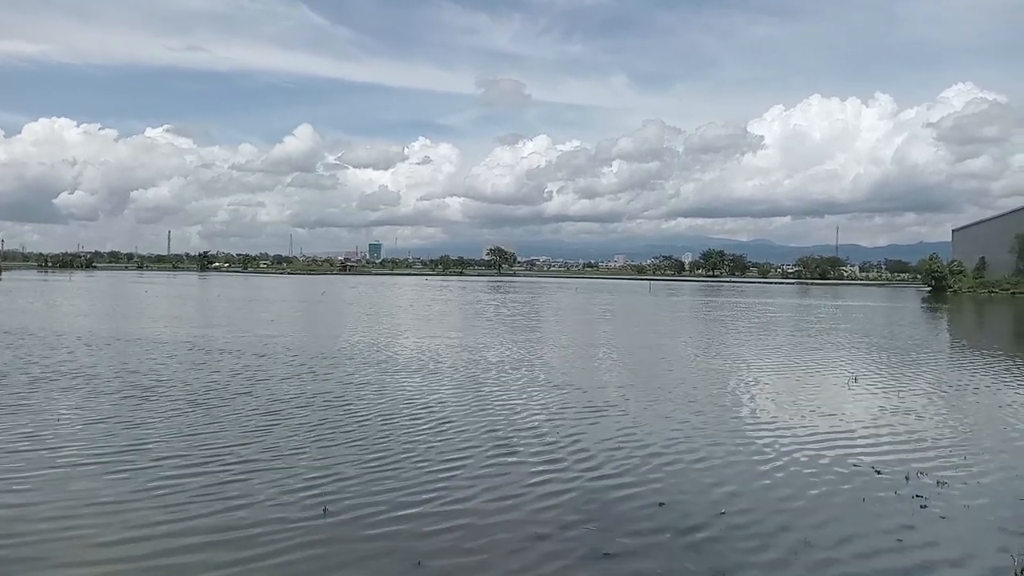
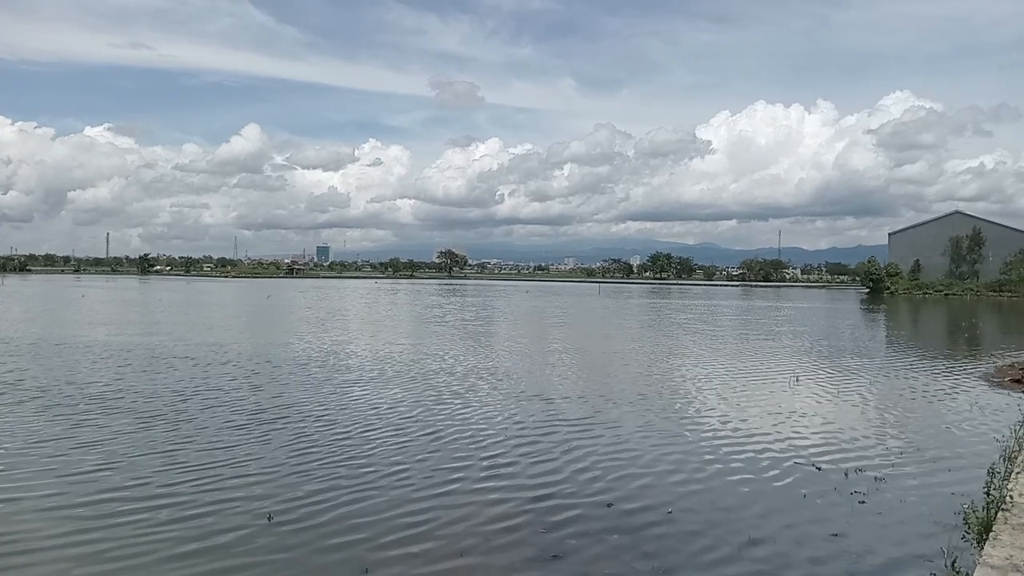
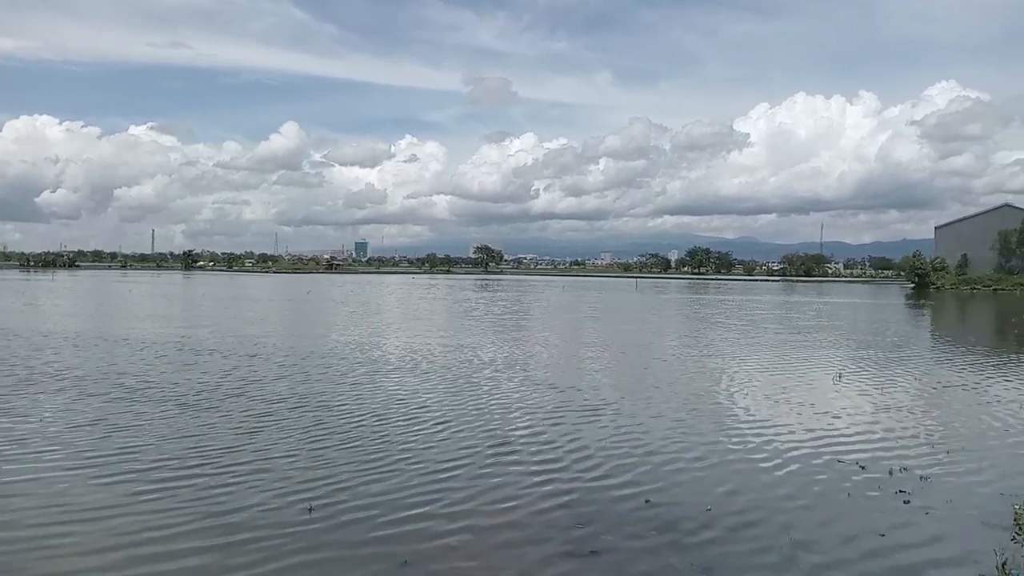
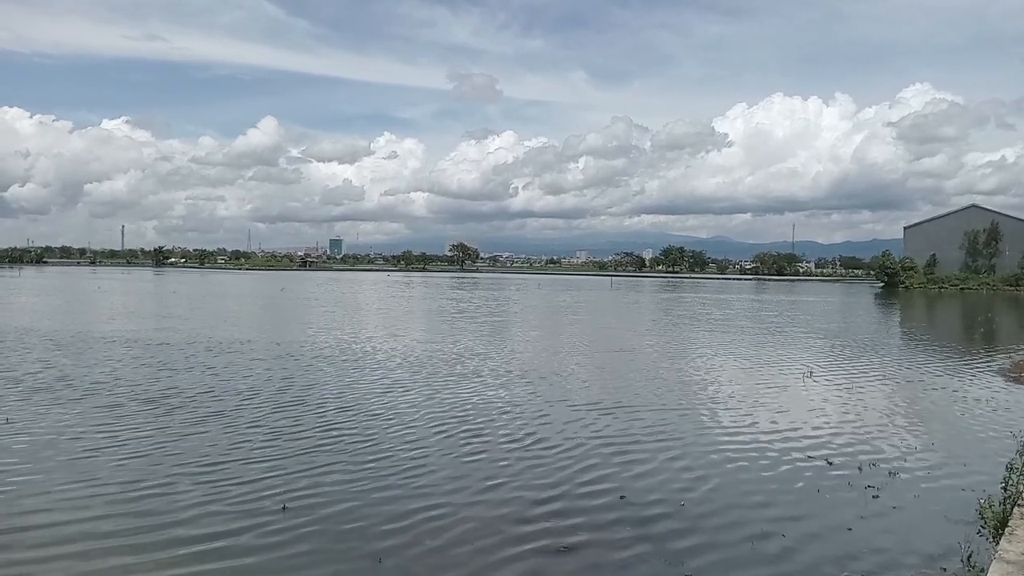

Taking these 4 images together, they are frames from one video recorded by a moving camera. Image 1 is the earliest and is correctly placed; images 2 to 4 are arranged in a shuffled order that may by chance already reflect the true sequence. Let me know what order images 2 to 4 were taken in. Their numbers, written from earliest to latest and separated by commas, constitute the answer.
3, 2, 4
